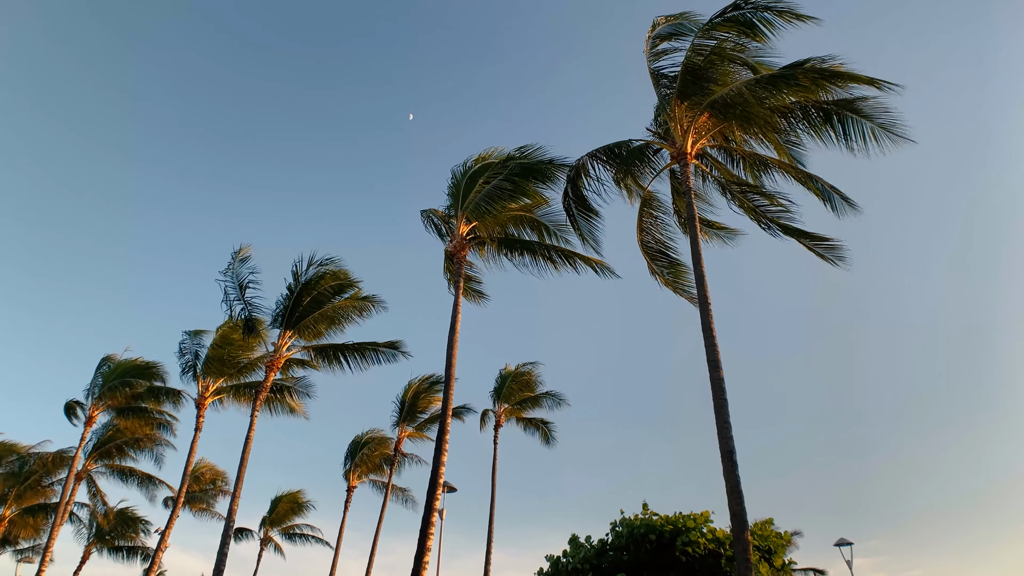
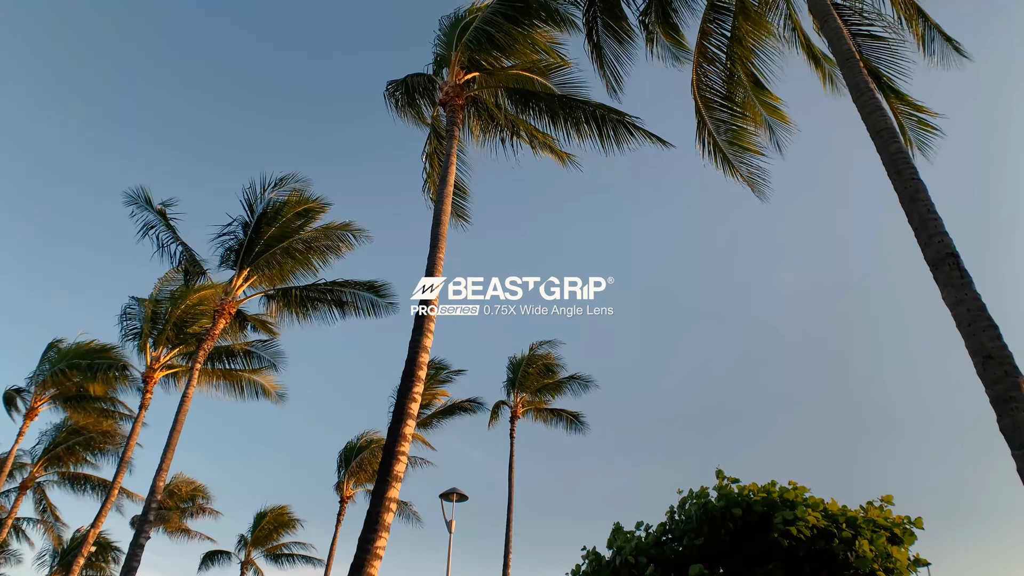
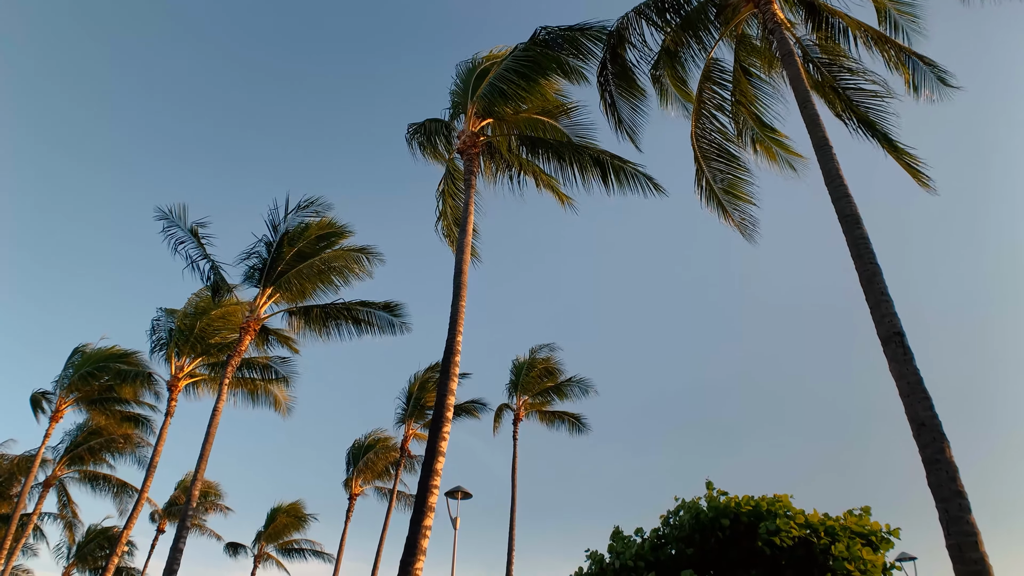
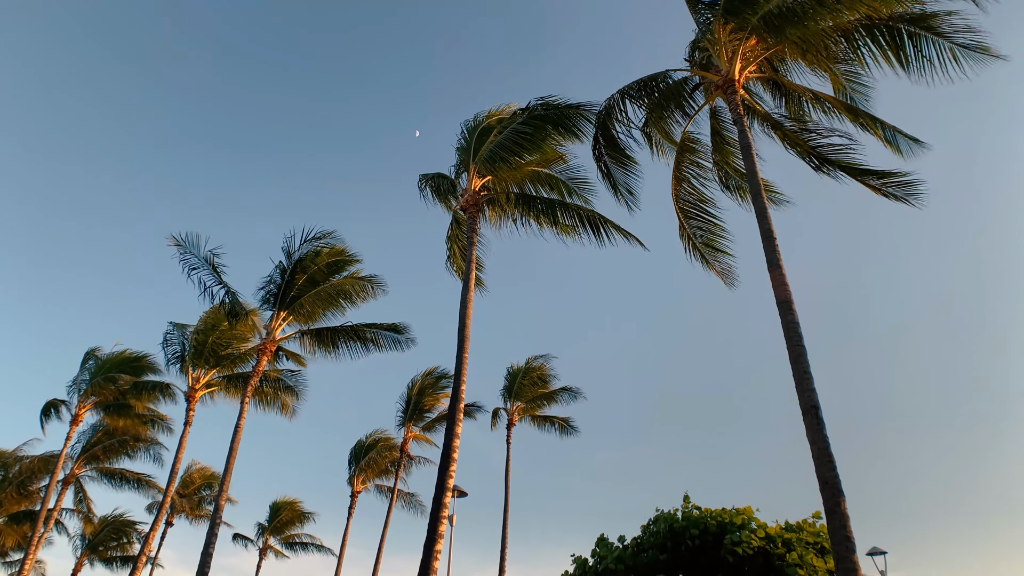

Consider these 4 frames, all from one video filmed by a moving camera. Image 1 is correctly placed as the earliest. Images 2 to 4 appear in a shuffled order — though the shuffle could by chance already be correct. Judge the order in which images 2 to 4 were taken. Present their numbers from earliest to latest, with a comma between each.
4, 3, 2
